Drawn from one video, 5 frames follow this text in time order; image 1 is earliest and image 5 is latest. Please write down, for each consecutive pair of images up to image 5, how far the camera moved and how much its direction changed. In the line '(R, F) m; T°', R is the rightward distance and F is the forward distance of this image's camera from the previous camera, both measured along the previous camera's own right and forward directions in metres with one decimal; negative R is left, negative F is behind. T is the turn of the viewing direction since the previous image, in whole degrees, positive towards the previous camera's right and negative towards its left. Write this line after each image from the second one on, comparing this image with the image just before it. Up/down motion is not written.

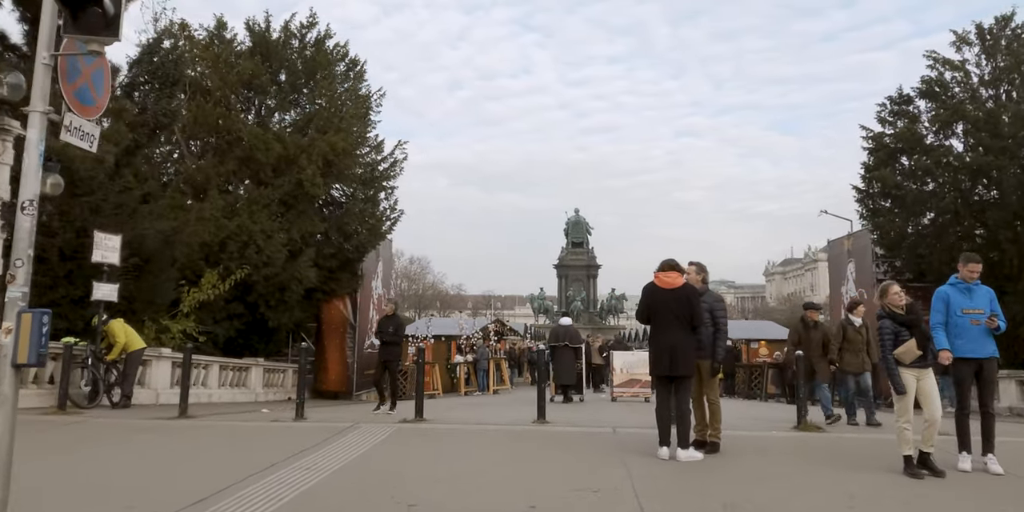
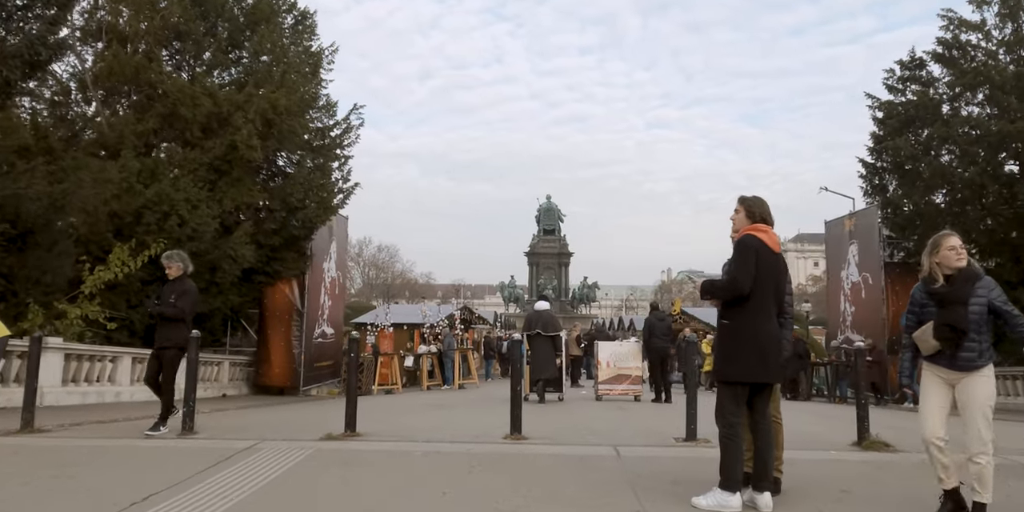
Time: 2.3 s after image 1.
(0.0, +2.6) m; +2°
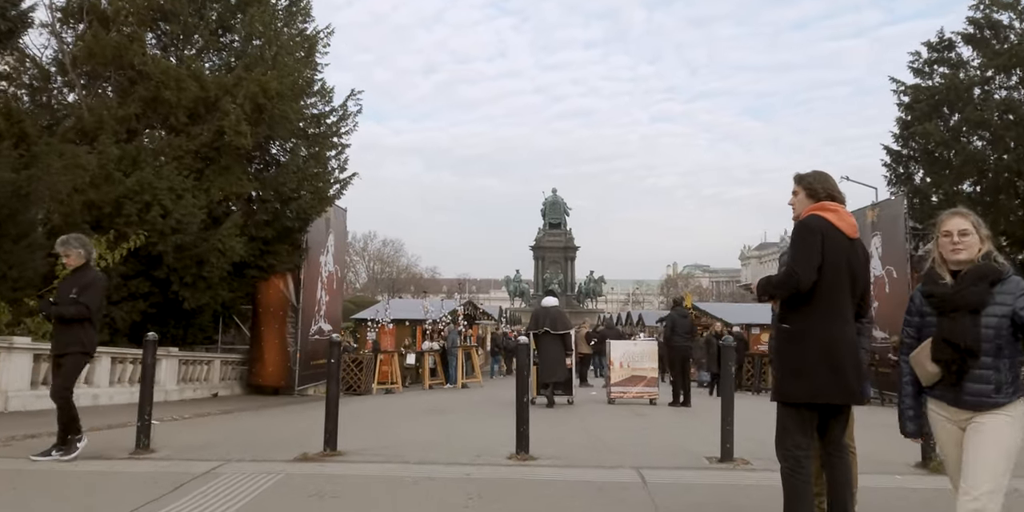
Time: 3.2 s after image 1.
(0.0, +1.1) m; 0°
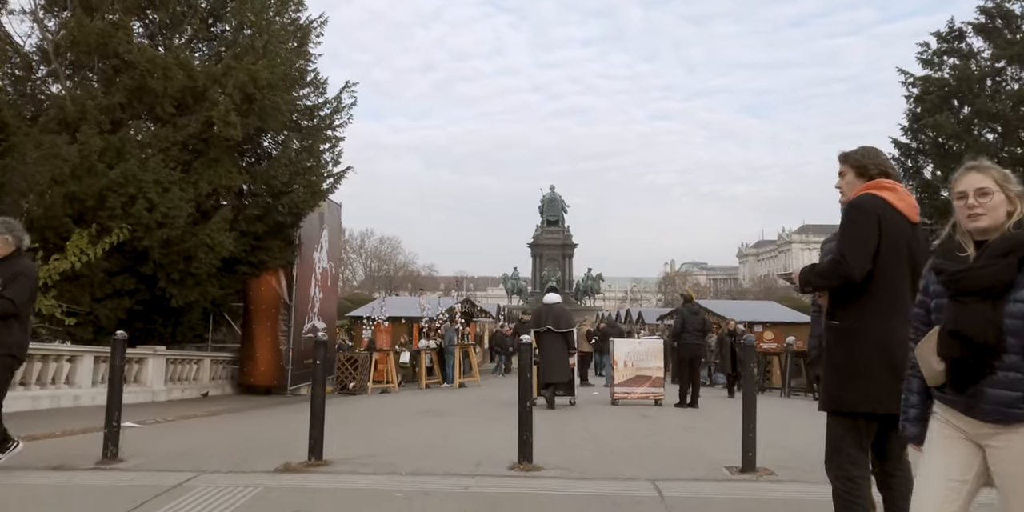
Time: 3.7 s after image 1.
(0.0, +0.5) m; 0°
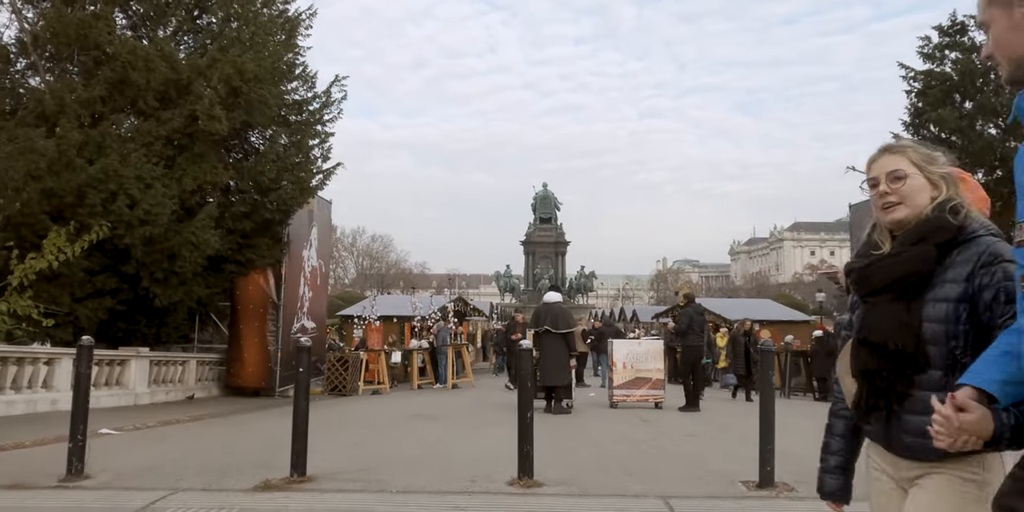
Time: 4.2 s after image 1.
(0.0, +0.4) m; +1°
